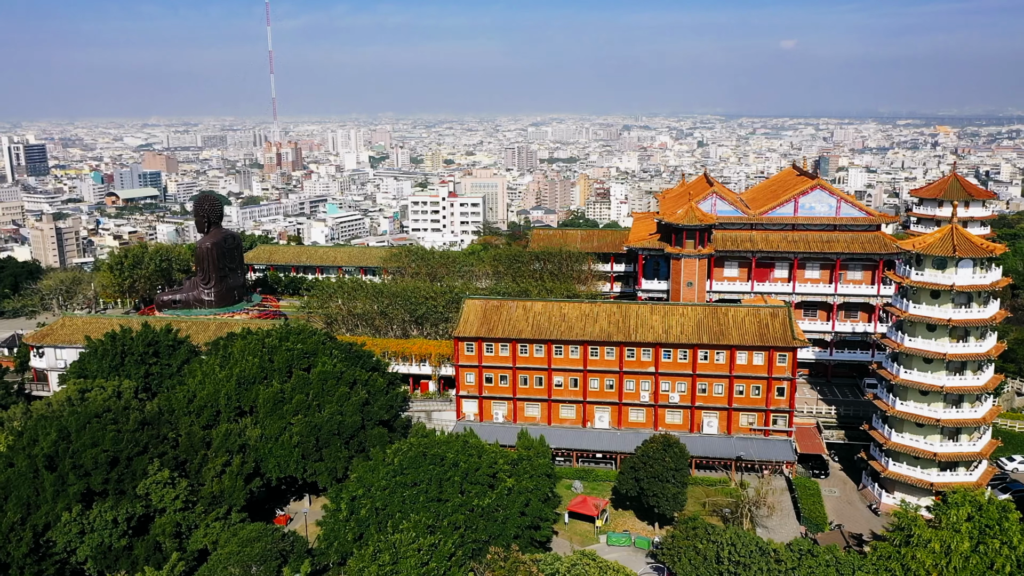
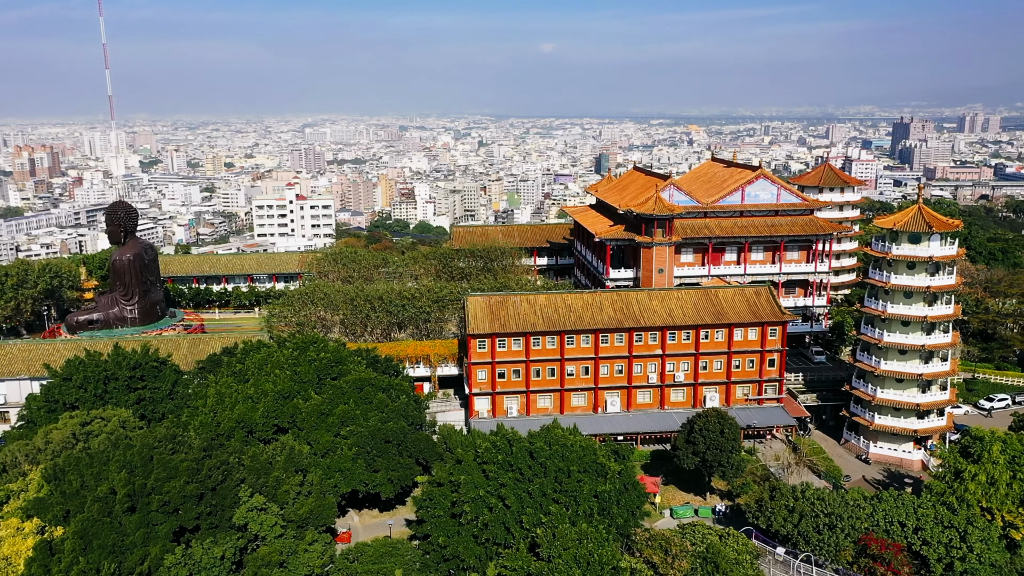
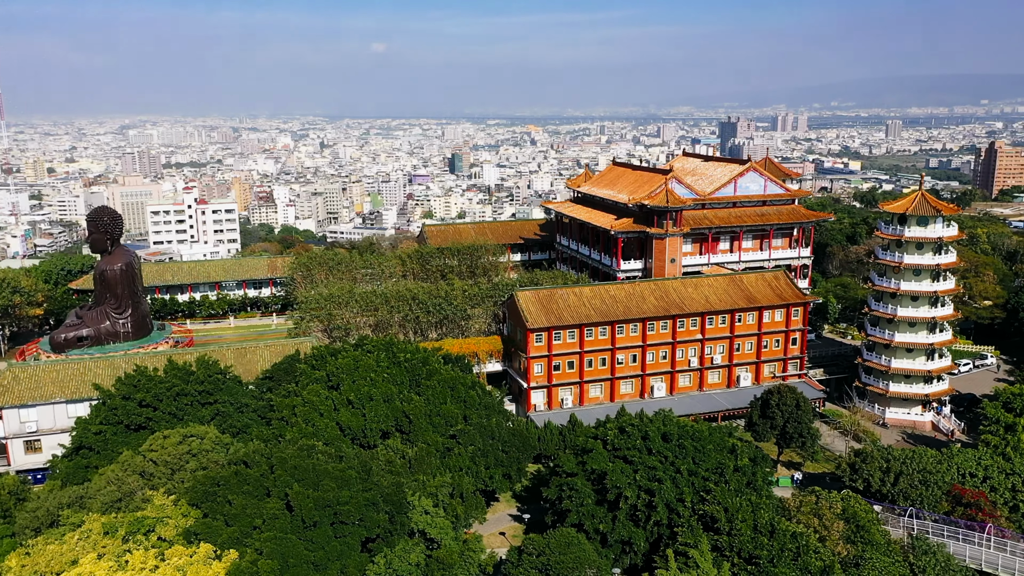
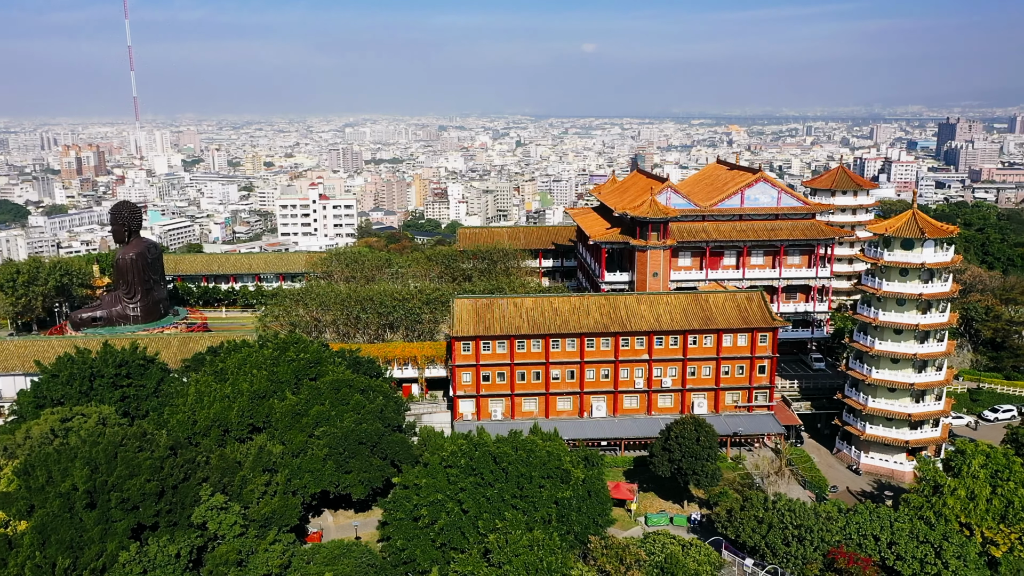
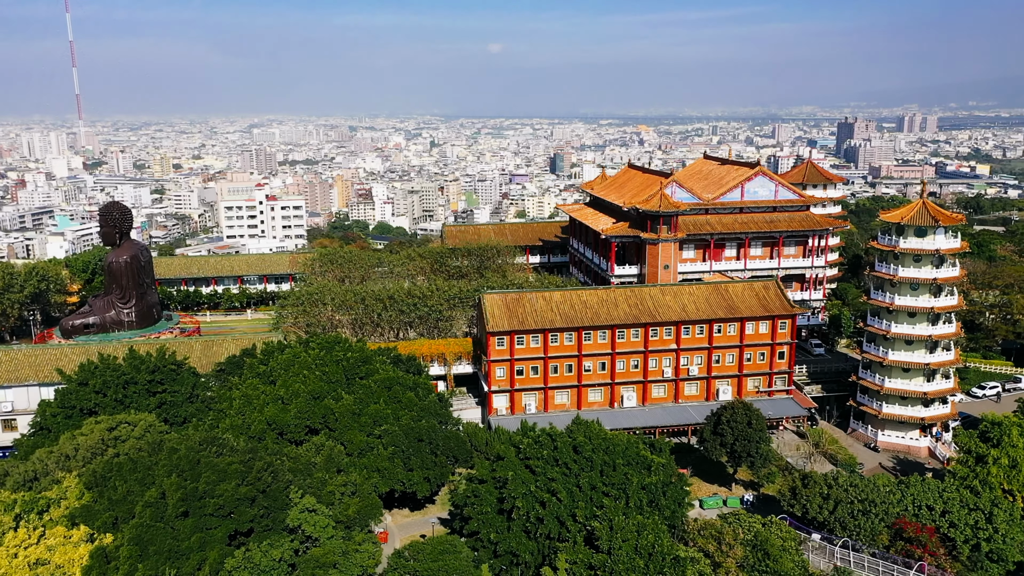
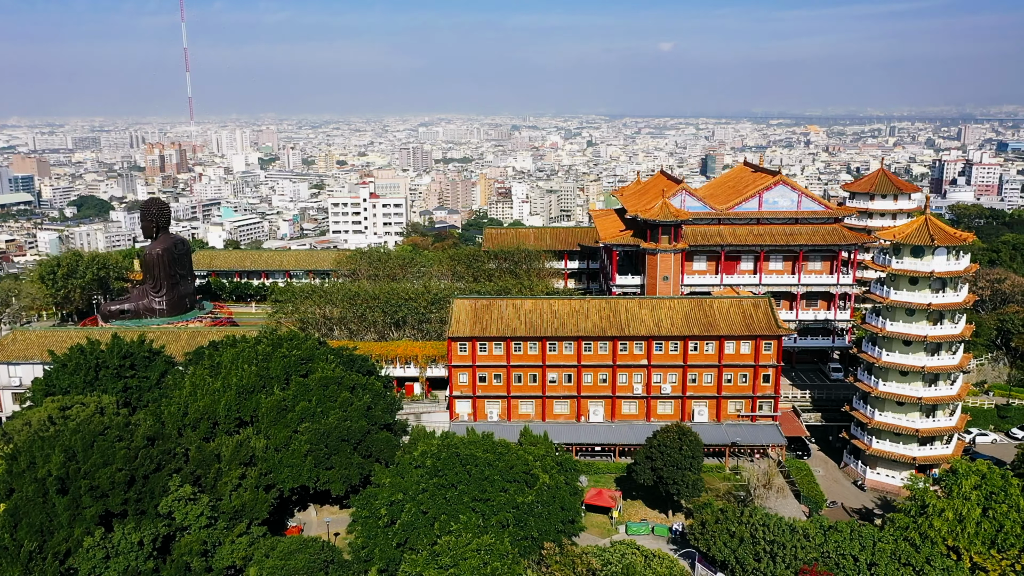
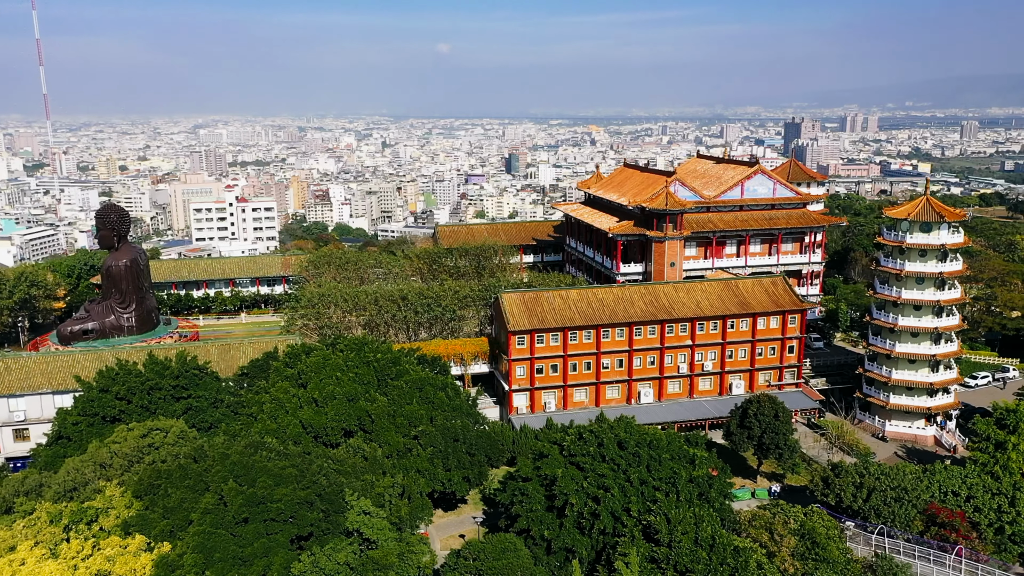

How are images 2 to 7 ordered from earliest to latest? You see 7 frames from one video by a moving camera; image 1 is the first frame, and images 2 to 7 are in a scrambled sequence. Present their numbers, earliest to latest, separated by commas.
6, 4, 2, 5, 7, 3
